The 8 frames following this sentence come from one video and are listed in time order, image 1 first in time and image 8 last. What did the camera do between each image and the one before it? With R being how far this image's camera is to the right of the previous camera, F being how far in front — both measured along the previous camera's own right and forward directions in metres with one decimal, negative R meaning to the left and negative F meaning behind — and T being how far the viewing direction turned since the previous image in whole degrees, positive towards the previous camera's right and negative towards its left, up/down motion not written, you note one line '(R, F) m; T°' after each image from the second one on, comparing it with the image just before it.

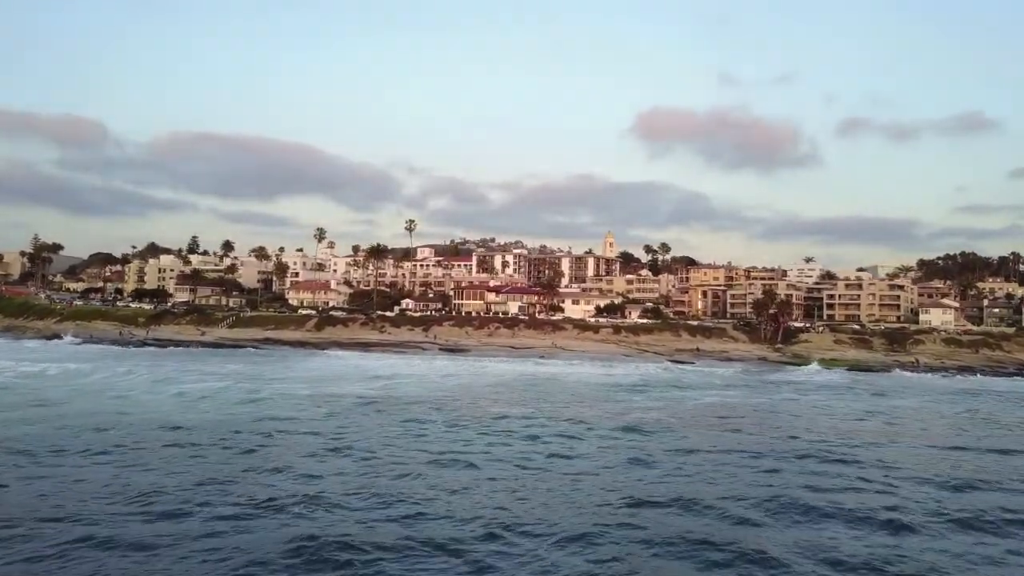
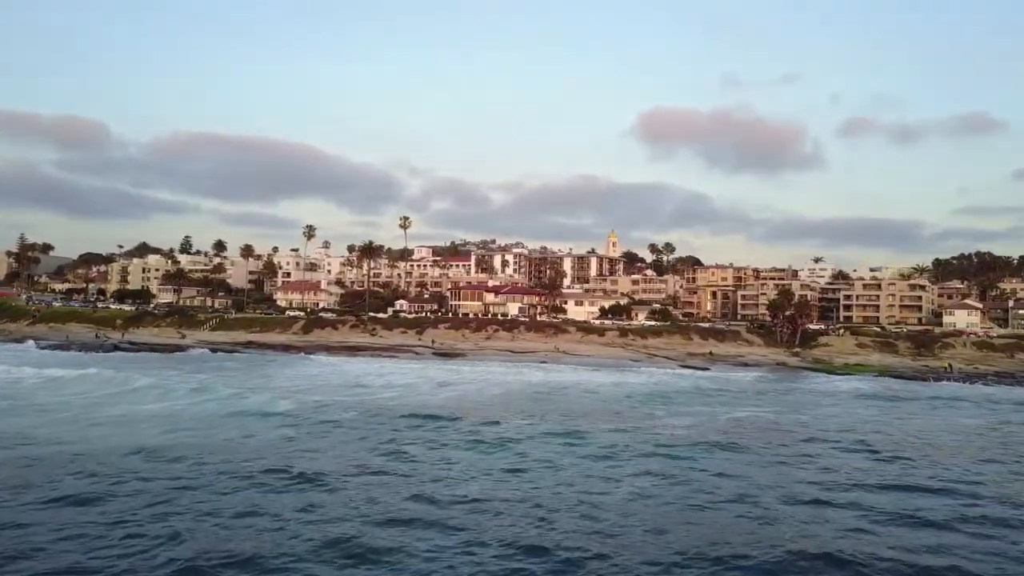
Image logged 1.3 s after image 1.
(+0.2, +4.2) m; 0°
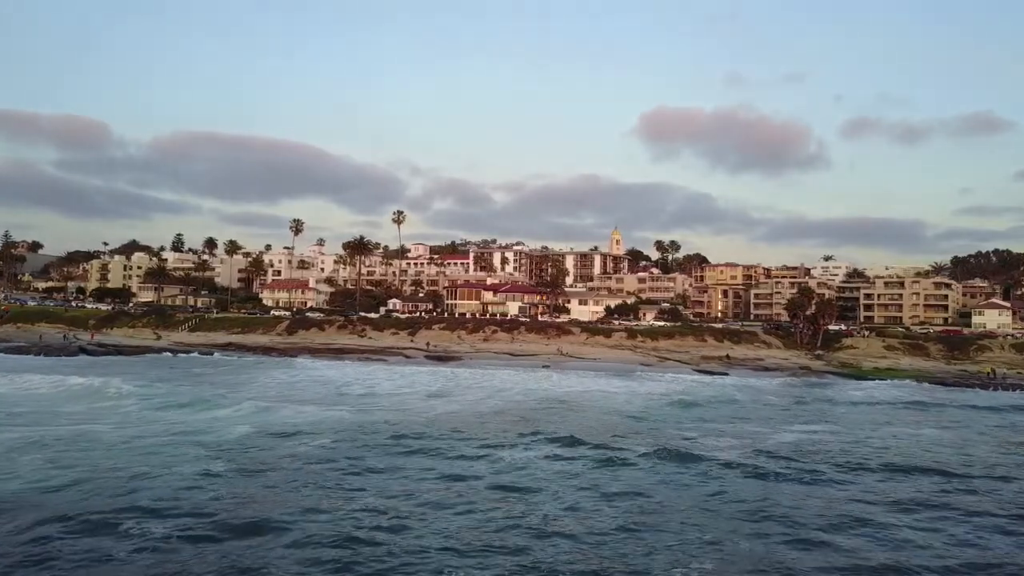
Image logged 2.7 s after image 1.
(+0.2, +4.6) m; 0°
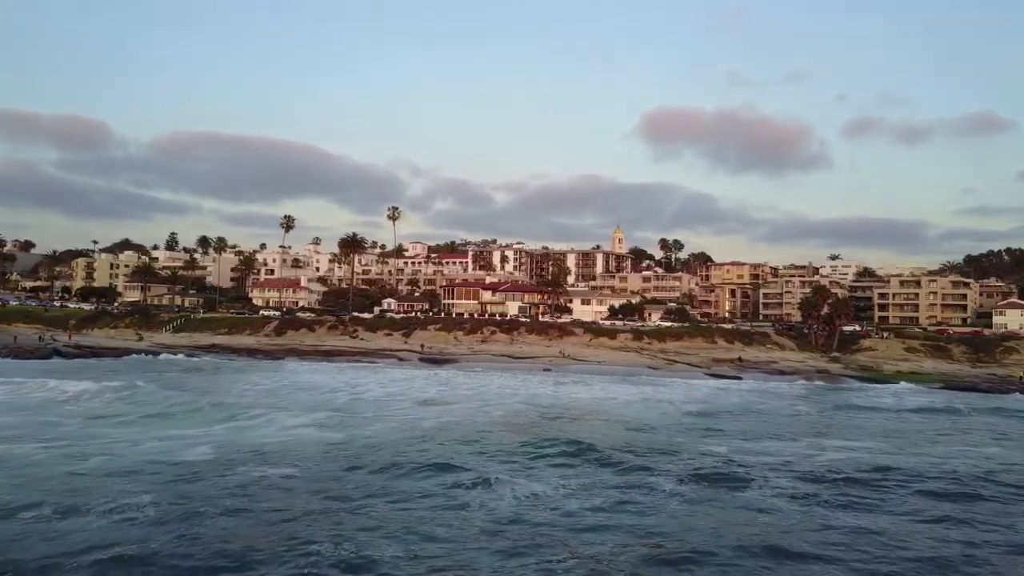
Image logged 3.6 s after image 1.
(+0.1, +3.0) m; 0°
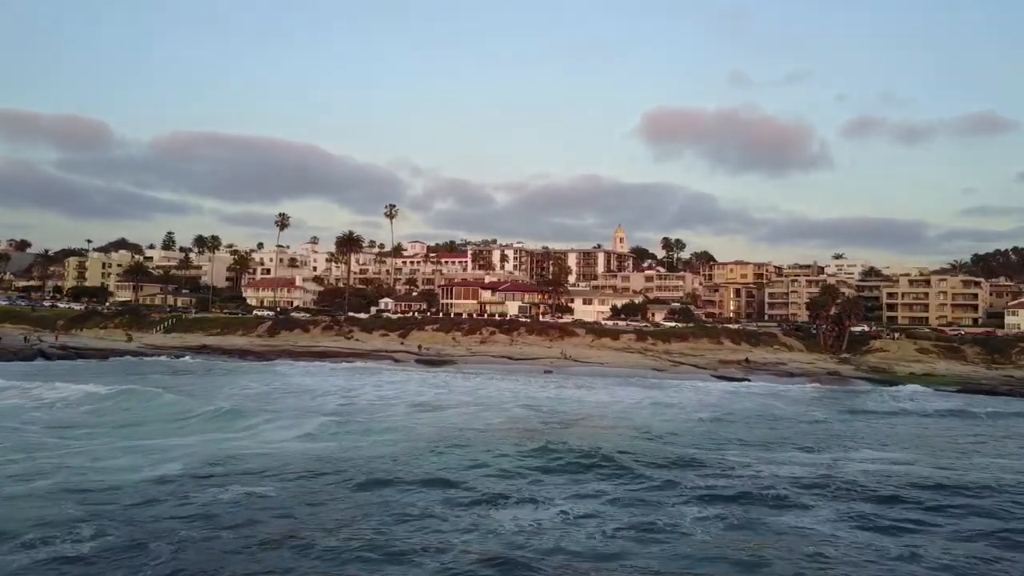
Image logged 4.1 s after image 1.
(0.0, +1.7) m; 0°
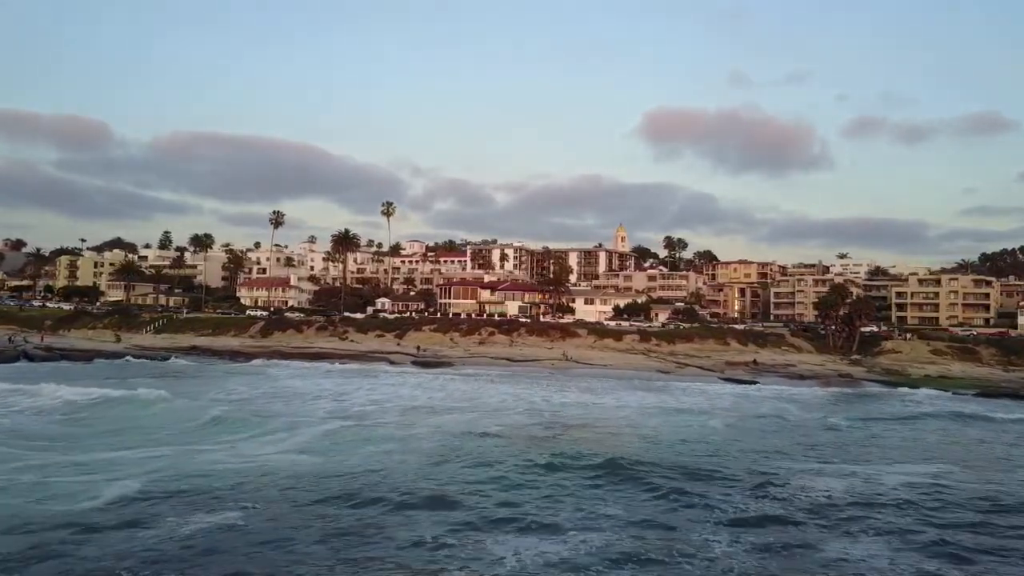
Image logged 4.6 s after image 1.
(0.0, +1.7) m; 0°
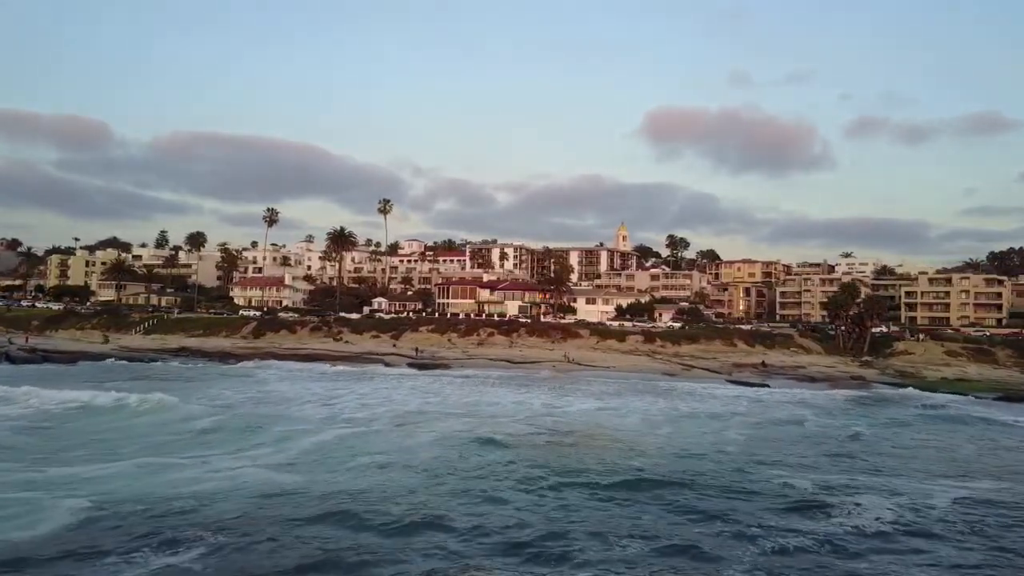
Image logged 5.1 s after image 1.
(+0.1, +1.7) m; 0°
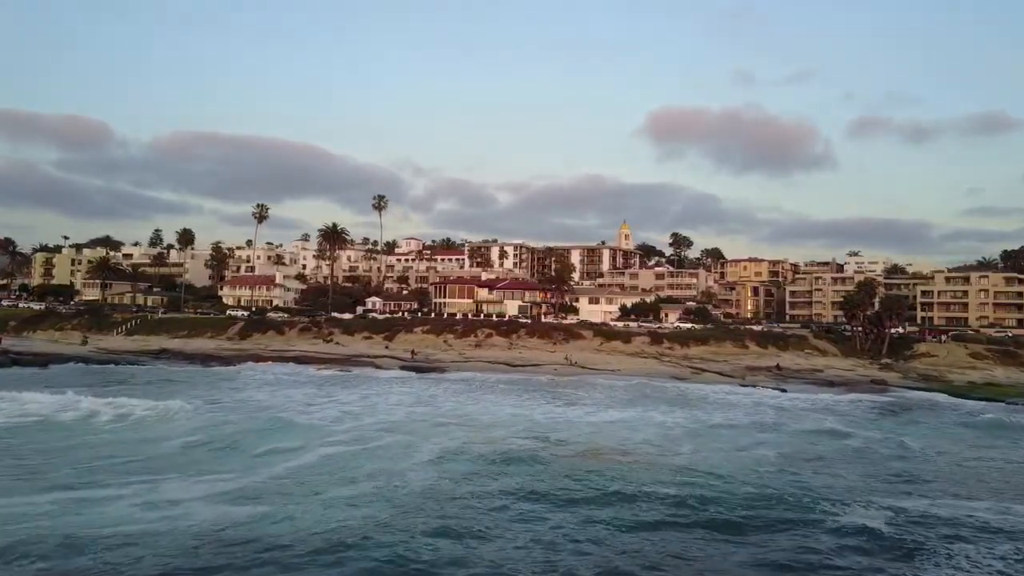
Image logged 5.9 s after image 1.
(+0.1, +2.6) m; 0°
